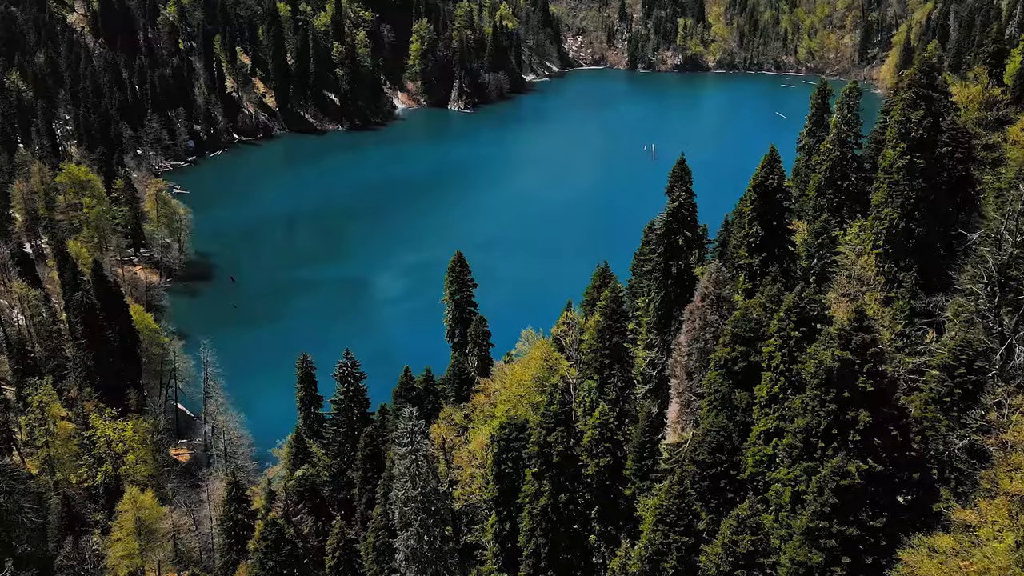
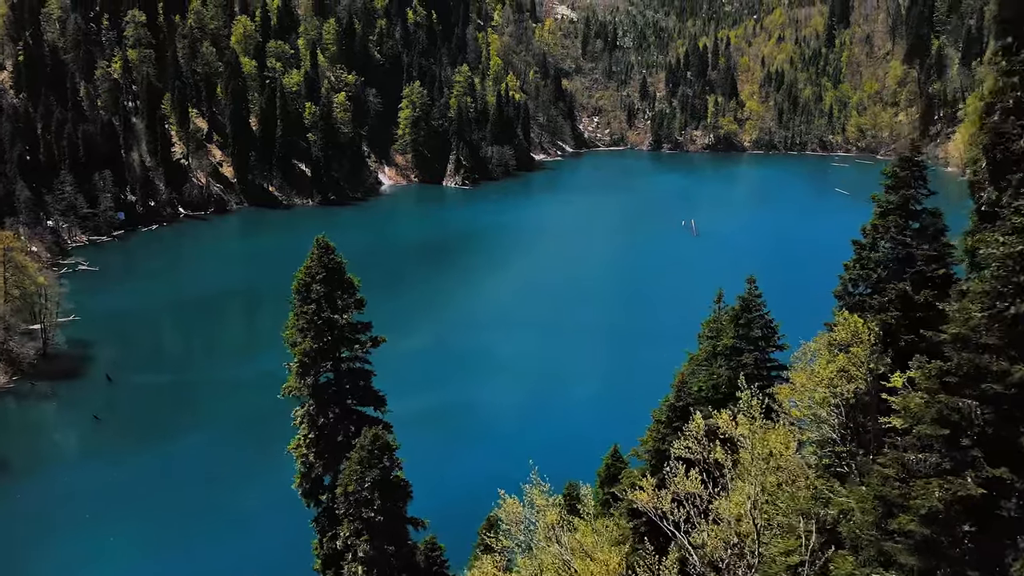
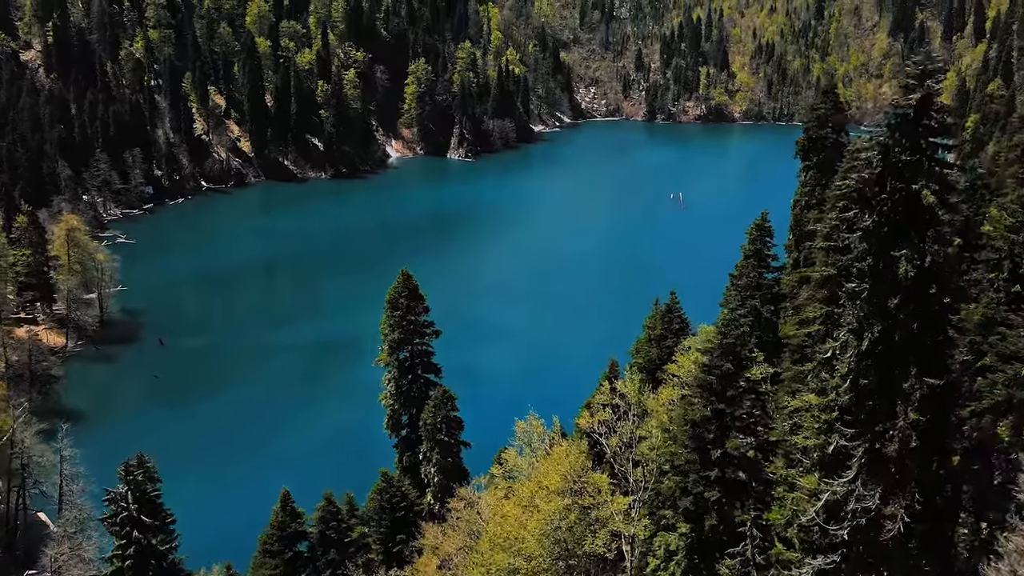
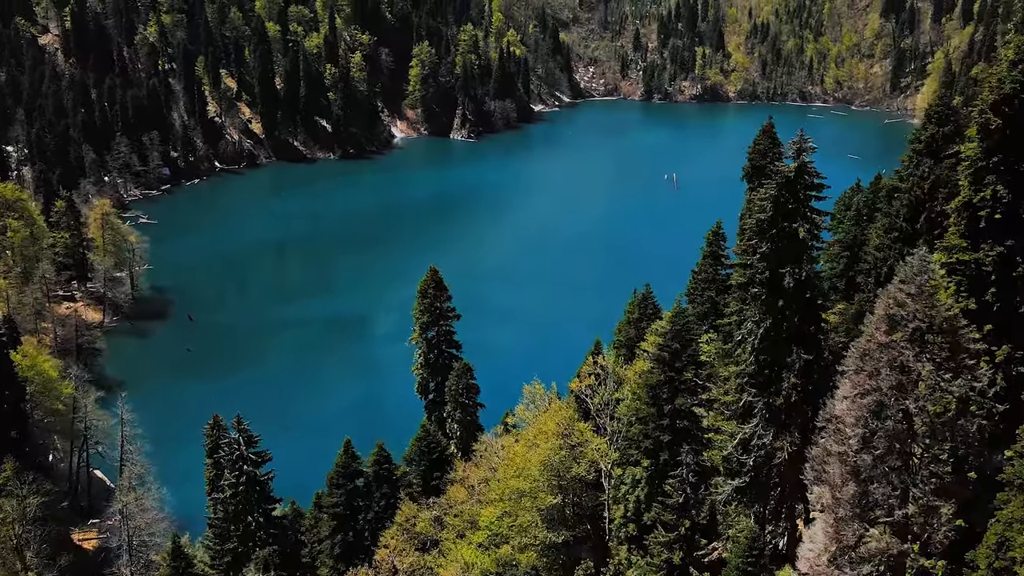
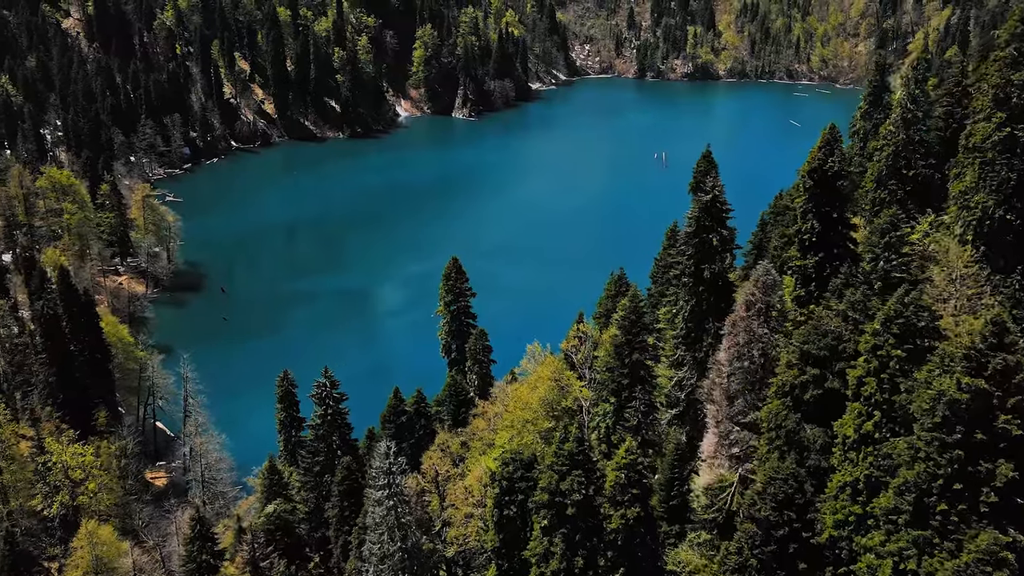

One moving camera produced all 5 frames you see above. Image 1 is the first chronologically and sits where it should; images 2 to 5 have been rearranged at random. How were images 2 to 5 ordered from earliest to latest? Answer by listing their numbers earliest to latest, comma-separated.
5, 4, 3, 2
